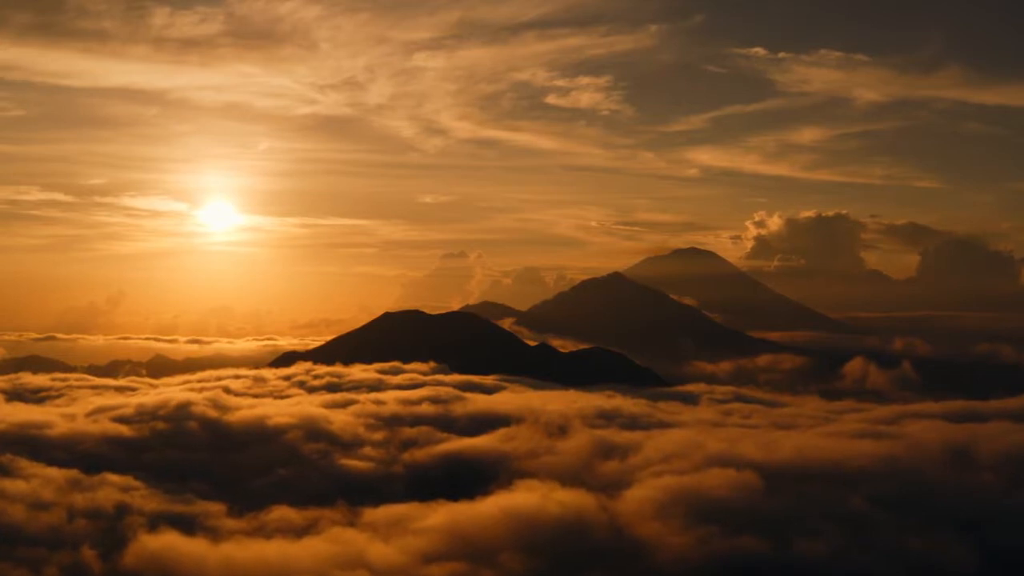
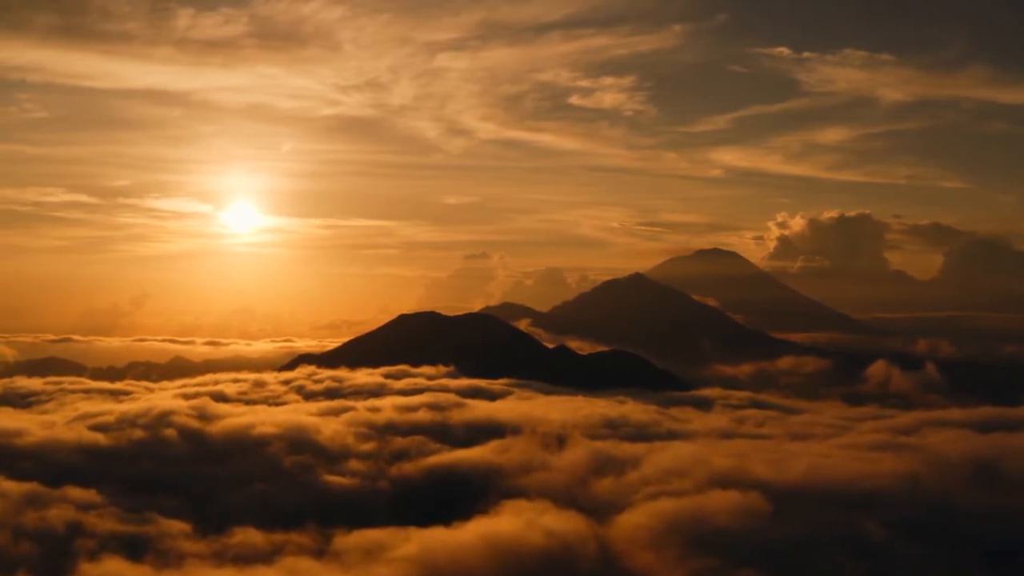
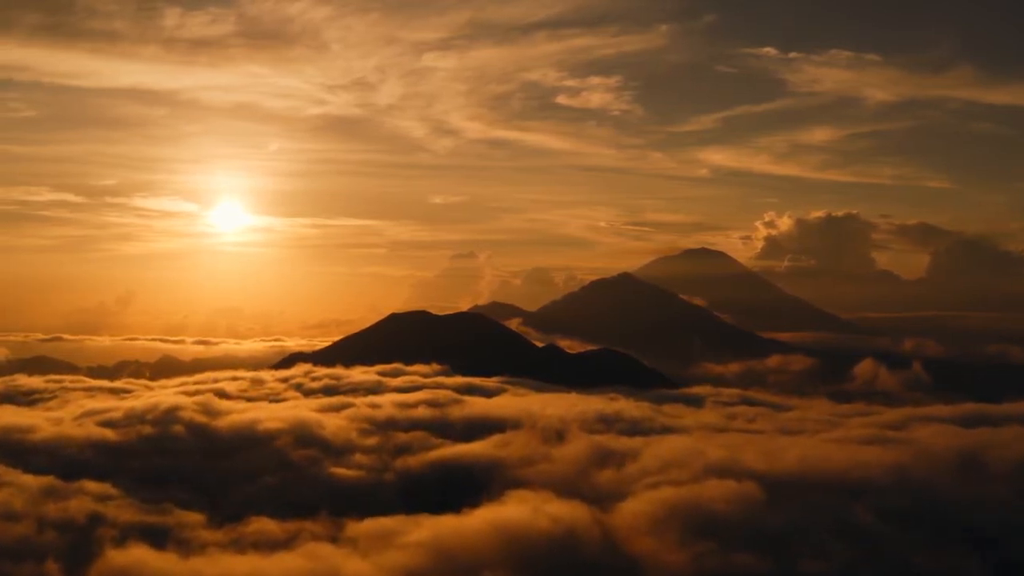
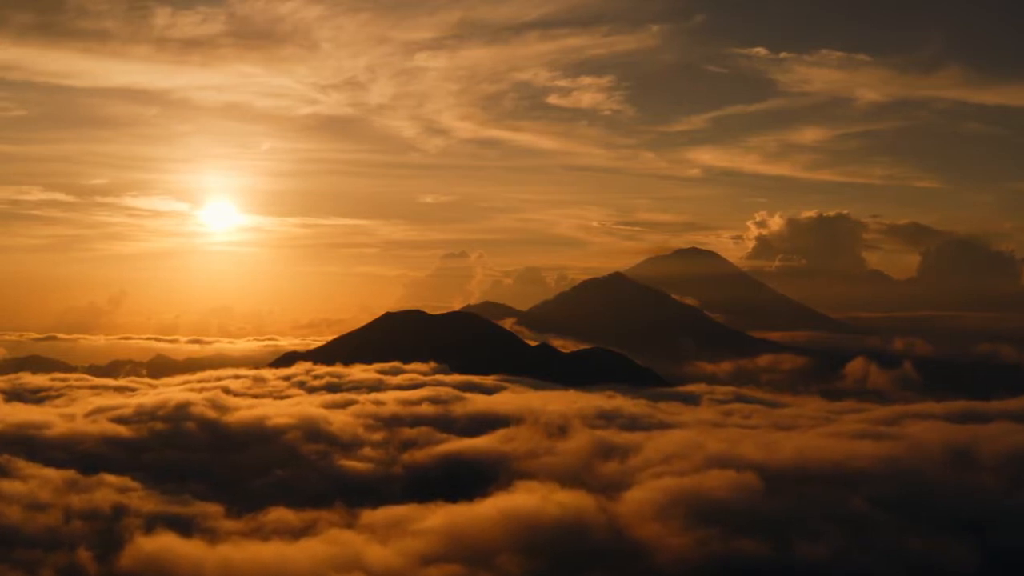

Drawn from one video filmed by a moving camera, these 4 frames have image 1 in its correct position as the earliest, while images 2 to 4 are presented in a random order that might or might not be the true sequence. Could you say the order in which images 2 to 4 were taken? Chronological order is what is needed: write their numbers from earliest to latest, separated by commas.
4, 3, 2
